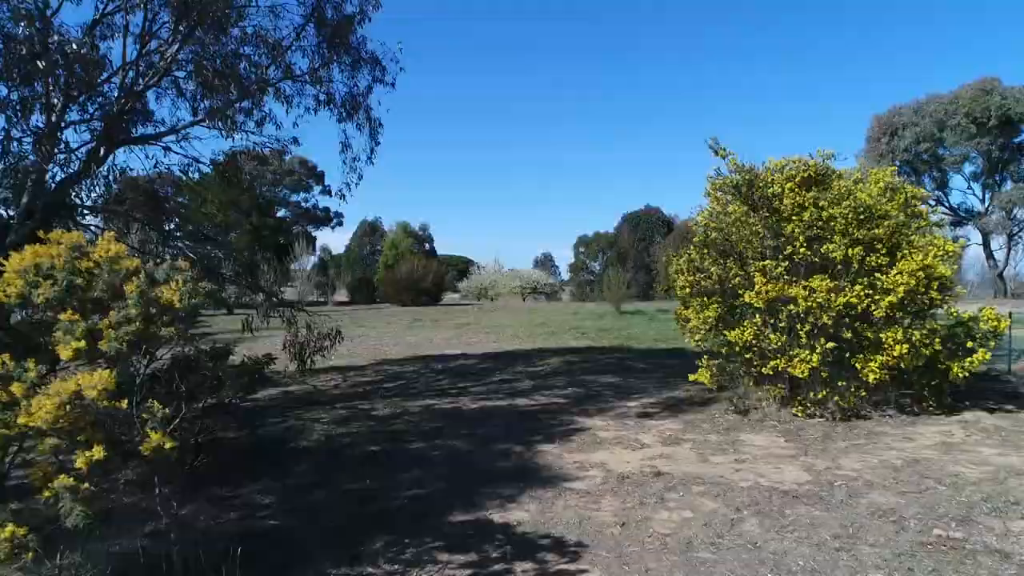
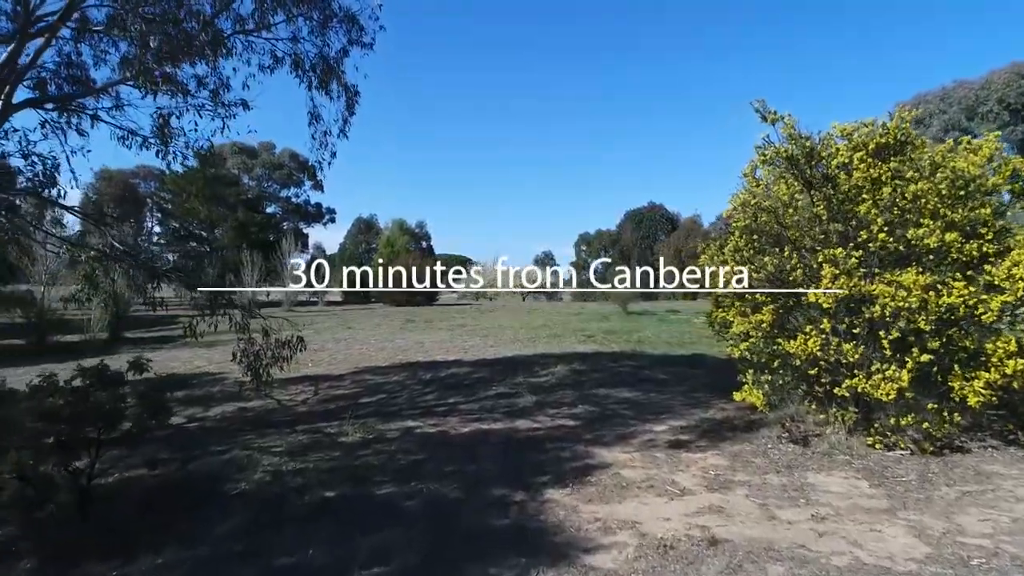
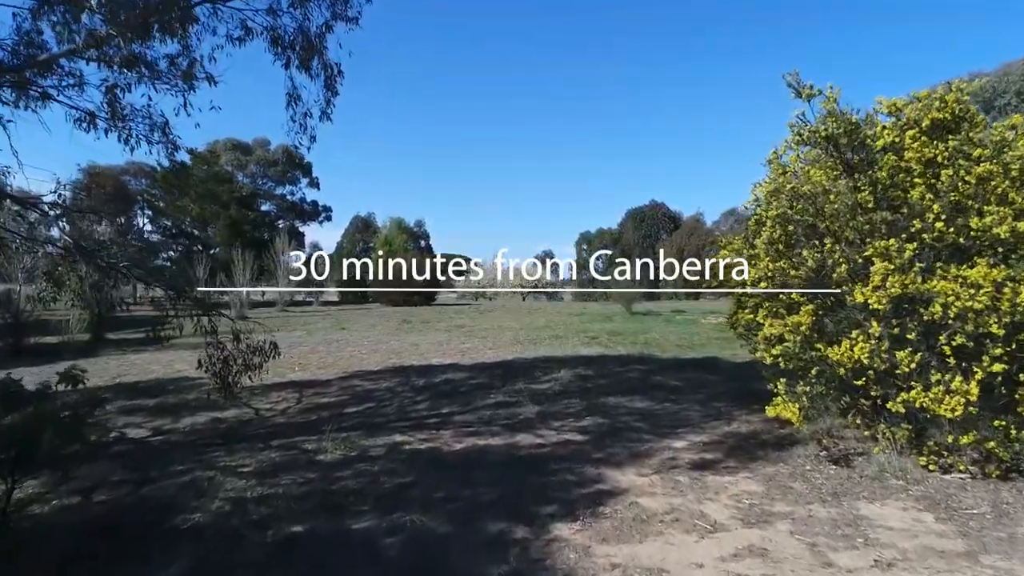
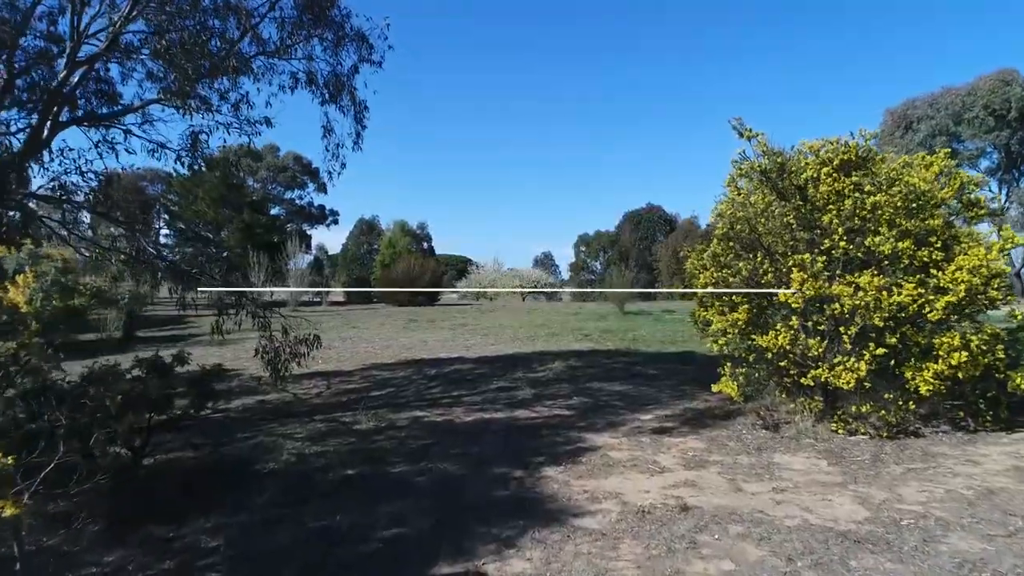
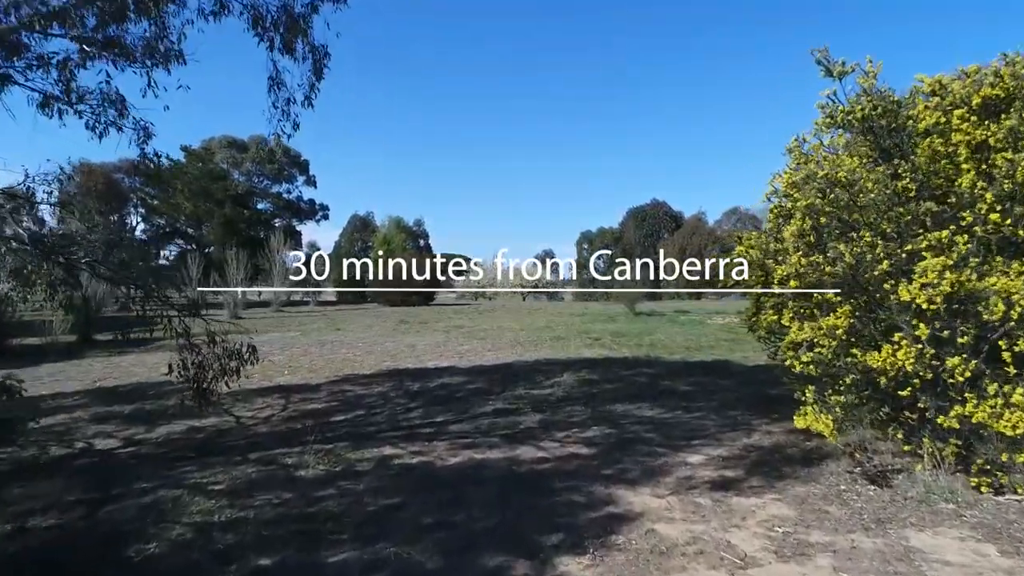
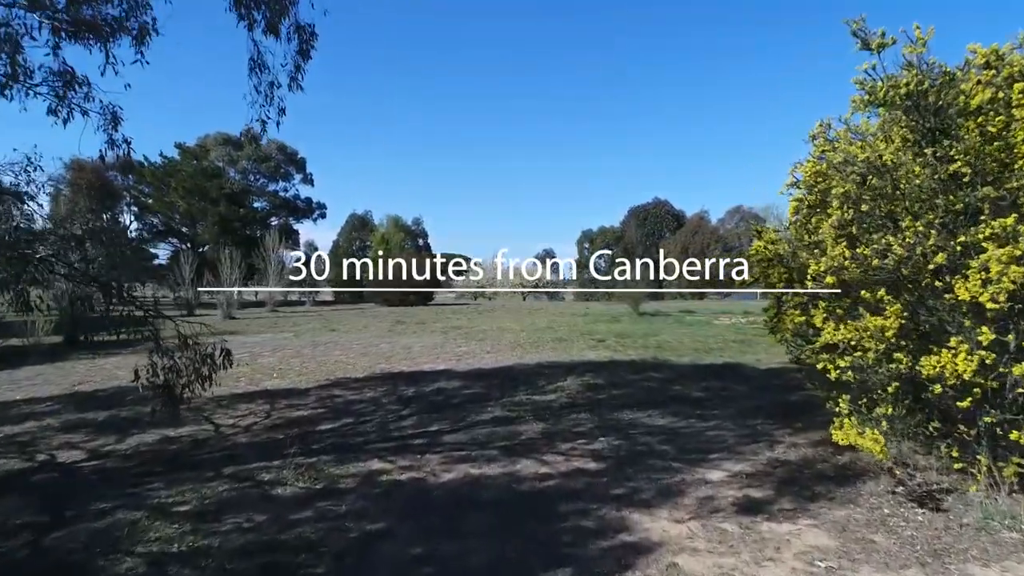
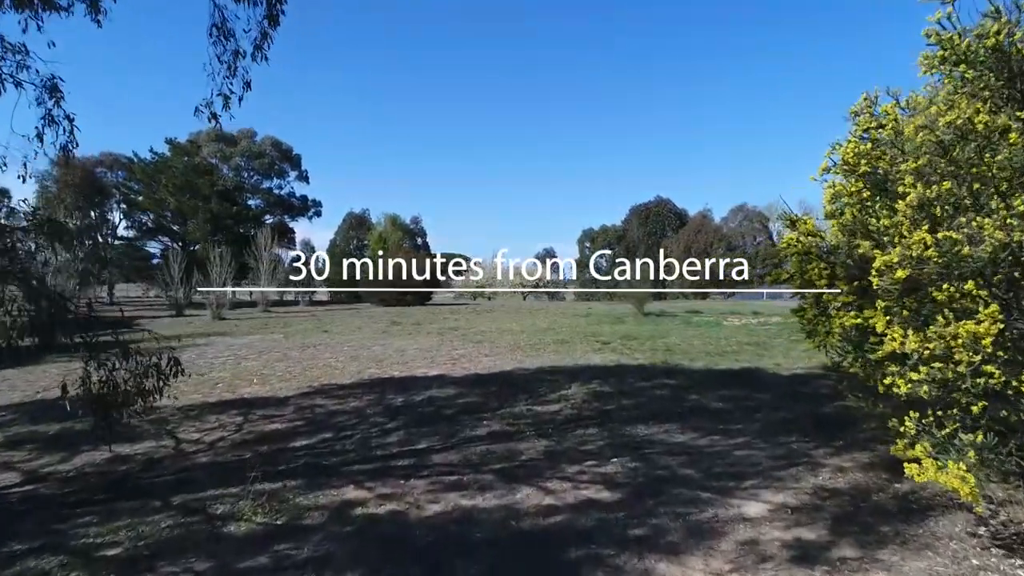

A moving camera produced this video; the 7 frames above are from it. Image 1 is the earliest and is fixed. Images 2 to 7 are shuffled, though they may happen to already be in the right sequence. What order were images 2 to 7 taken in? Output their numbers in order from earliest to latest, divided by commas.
4, 2, 3, 5, 6, 7
